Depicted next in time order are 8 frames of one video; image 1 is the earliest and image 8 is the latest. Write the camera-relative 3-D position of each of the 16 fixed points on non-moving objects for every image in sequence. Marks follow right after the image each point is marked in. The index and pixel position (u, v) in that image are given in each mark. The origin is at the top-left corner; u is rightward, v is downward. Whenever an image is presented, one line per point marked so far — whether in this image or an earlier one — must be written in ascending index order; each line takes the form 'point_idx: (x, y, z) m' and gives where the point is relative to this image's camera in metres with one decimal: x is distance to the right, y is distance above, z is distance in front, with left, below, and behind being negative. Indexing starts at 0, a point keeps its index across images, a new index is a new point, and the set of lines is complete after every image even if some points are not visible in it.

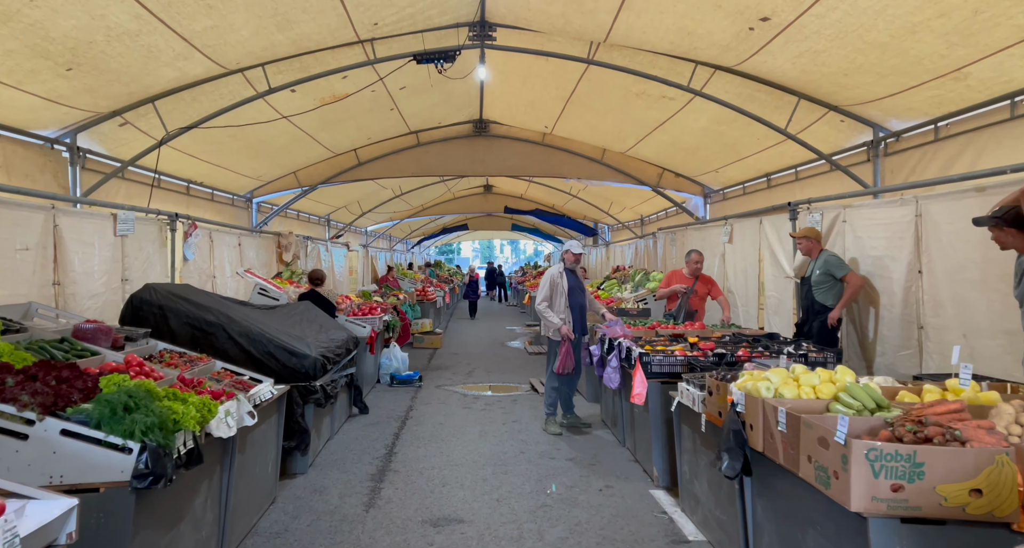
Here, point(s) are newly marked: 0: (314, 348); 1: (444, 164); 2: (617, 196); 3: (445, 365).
0: (-1.7, -0.6, +4.6) m
1: (-1.4, +2.3, +11.3) m
2: (+2.7, +2.0, +13.7) m
3: (-1.2, -1.6, +9.4) m
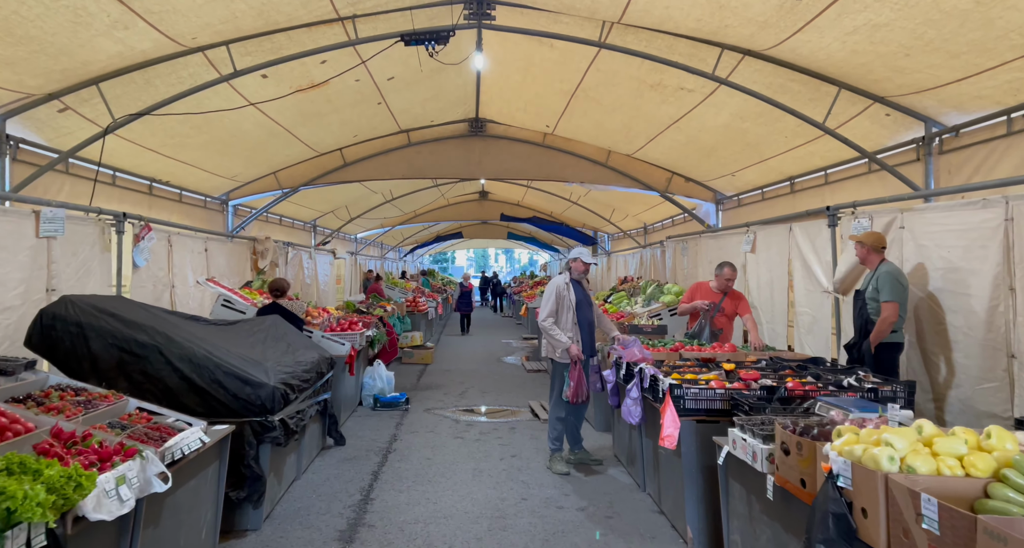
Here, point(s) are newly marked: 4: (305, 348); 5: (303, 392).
0: (-1.7, -0.7, +3.8) m
1: (-1.5, +2.1, +10.5) m
2: (+2.6, +1.7, +13.0) m
3: (-1.2, -1.8, +8.5) m
4: (-1.9, -0.7, +4.8) m
5: (-1.7, -0.9, +4.2) m
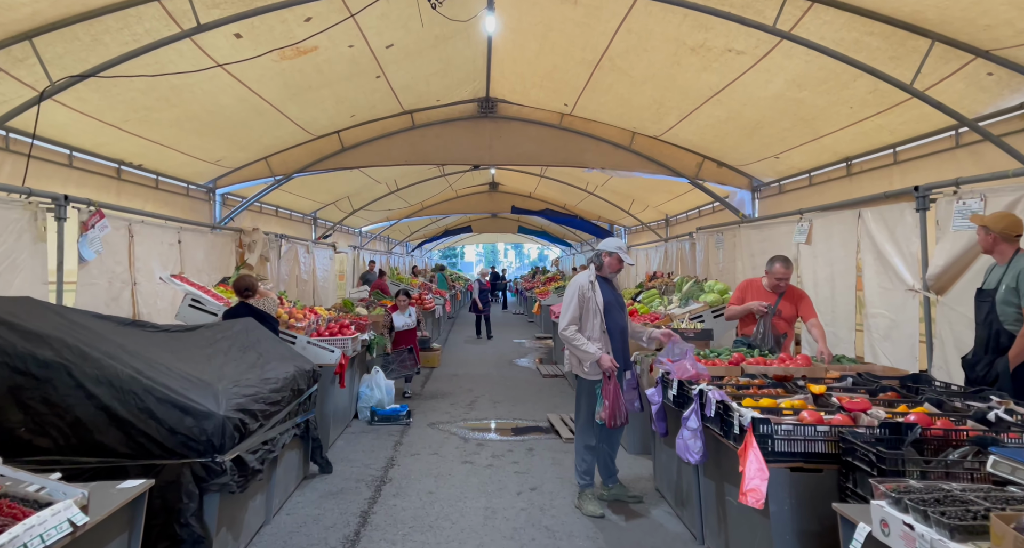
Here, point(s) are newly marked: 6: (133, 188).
0: (-1.6, -0.7, +2.9) m
1: (-1.2, +2.2, +9.6) m
2: (+2.9, +1.8, +12.0) m
3: (-1.0, -1.7, +7.7) m
4: (-1.7, -0.7, +4.0) m
5: (-1.5, -0.9, +3.3) m
6: (-4.8, +1.1, +6.8) m
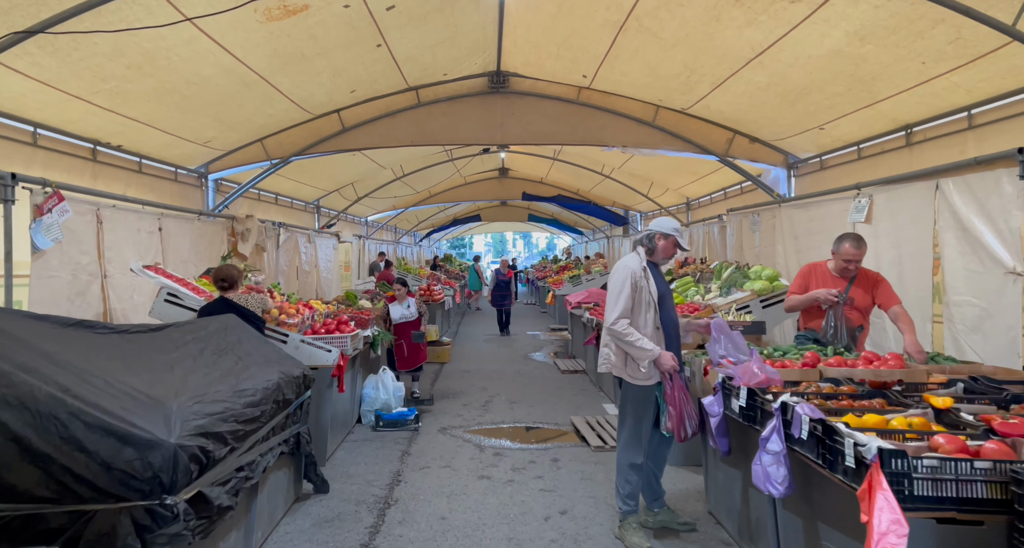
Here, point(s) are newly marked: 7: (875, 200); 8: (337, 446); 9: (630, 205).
0: (-1.4, -0.6, +2.3) m
1: (-1.0, +2.4, +8.9) m
2: (+3.2, +2.1, +11.2) m
3: (-0.8, -1.5, +7.1) m
4: (-1.5, -0.6, +3.4) m
5: (-1.4, -0.8, +2.7) m
6: (-4.6, +1.2, +6.1) m
7: (+3.5, +0.7, +5.1) m
8: (-1.6, -1.6, +4.9) m
9: (+3.6, +2.1, +16.3) m
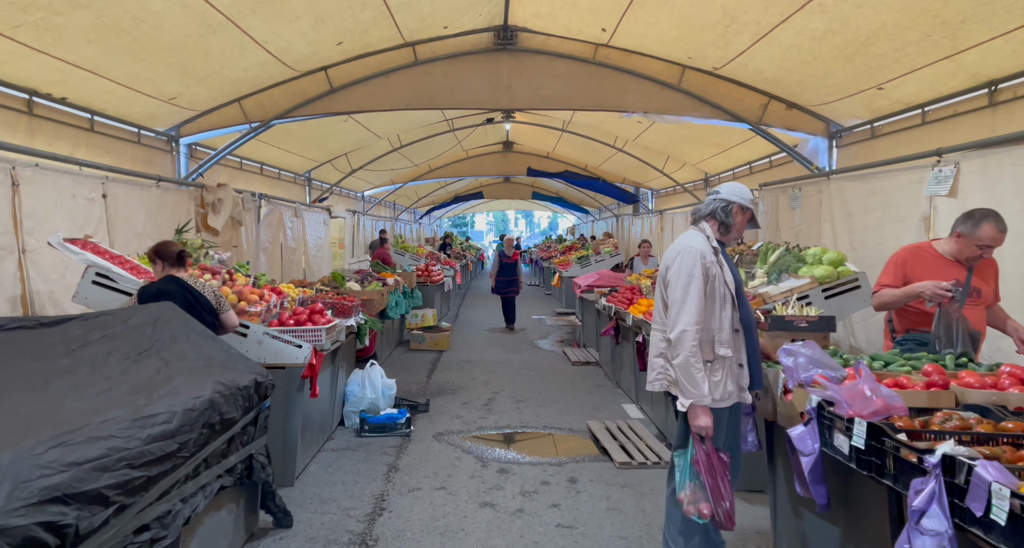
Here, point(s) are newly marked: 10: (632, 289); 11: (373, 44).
0: (-1.3, -0.6, +1.5) m
1: (-0.9, +2.7, +8.0) m
2: (+3.3, +2.5, +10.3) m
3: (-0.7, -1.3, +6.3) m
4: (-1.5, -0.5, +2.5) m
5: (-1.3, -0.8, +1.9) m
6: (-4.5, +1.4, +5.3) m
7: (+3.5, +0.8, +4.2) m
8: (-1.5, -1.4, +4.1) m
9: (+3.7, +2.7, +15.4) m
10: (+1.4, -0.2, +6.0) m
11: (-1.8, +3.0, +7.0) m
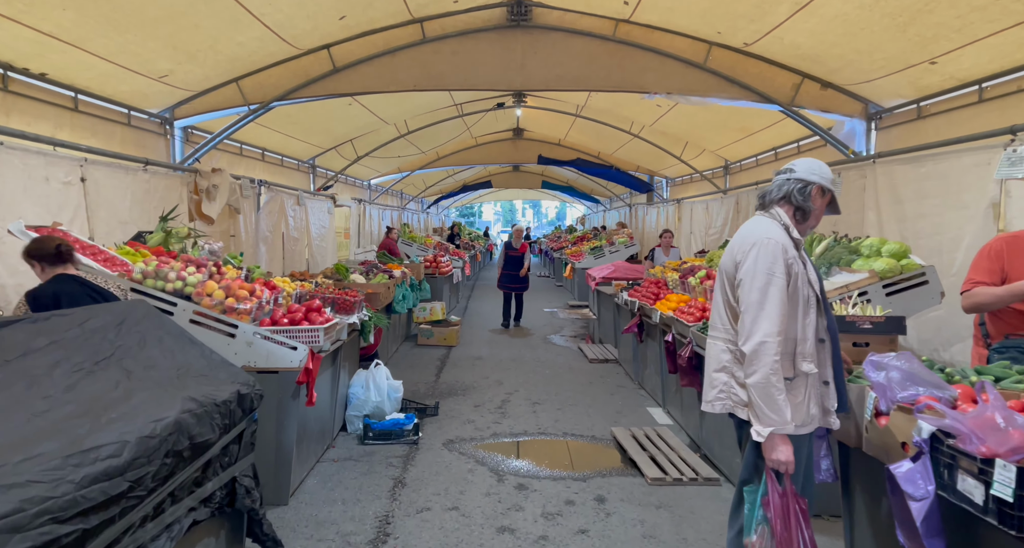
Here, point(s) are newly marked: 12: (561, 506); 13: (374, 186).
0: (-1.2, -0.5, +1.1) m
1: (-0.7, +2.8, +7.5) m
2: (+3.5, +2.6, +9.8) m
3: (-0.5, -1.2, +5.9) m
4: (-1.4, -0.5, +2.1) m
5: (-1.2, -0.7, +1.5) m
6: (-4.4, +1.5, +4.9) m
7: (+3.7, +0.9, +3.7) m
8: (-1.4, -1.4, +3.7) m
9: (+4.0, +2.9, +14.8) m
10: (+1.5, -0.1, +5.6) m
11: (-1.6, +3.1, +6.5) m
12: (+0.3, -1.4, +3.3) m
13: (-4.3, +2.7, +16.6) m
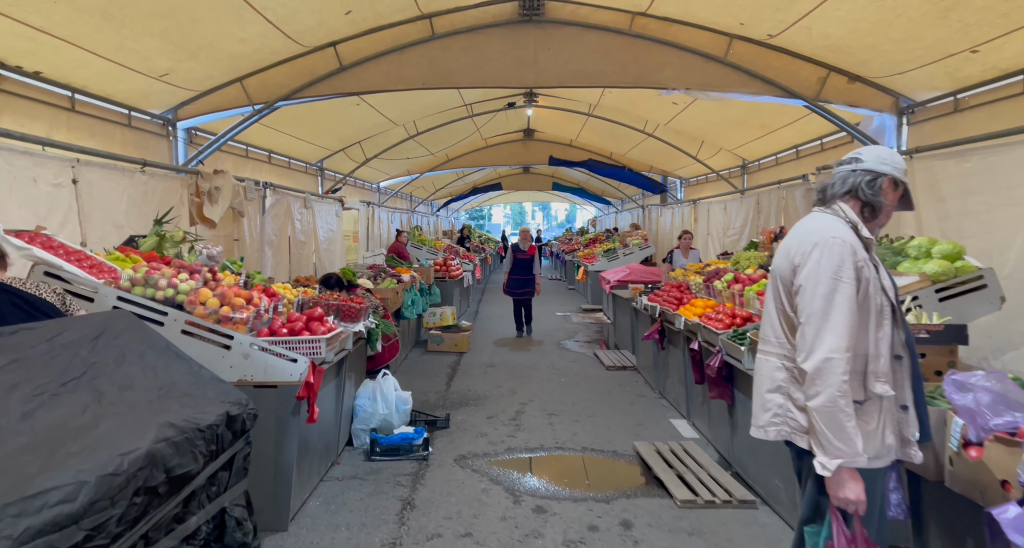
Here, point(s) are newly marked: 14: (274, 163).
0: (-1.2, -0.6, +0.8) m
1: (-0.5, +2.8, +7.3) m
2: (+3.7, +2.6, +9.4) m
3: (-0.4, -1.3, +5.6) m
4: (-1.3, -0.5, +1.9) m
5: (-1.1, -0.8, +1.2) m
6: (-4.3, +1.5, +4.7) m
7: (+3.8, +0.8, +3.3) m
8: (-1.3, -1.4, +3.4) m
9: (+4.3, +2.8, +14.5) m
10: (+1.7, -0.1, +5.3) m
11: (-1.5, +3.1, +6.3) m
12: (+0.4, -1.5, +3.0) m
13: (-4.0, +2.6, +16.4) m
14: (-4.1, +1.9, +9.3) m
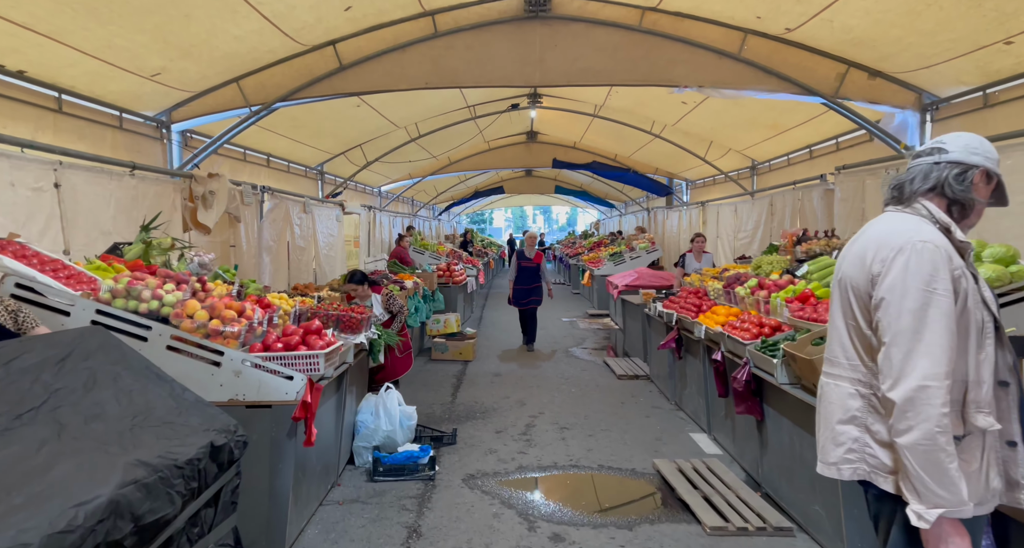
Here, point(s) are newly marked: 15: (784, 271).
0: (-1.1, -0.6, +0.6) m
1: (-0.5, +2.7, +7.0) m
2: (+3.8, +2.5, +9.2) m
3: (-0.3, -1.3, +5.3) m
4: (-1.2, -0.5, +1.6) m
5: (-1.0, -0.8, +1.0) m
6: (-4.2, +1.4, +4.4) m
7: (+3.9, +0.8, +3.1) m
8: (-1.2, -1.4, +3.2) m
9: (+4.4, +2.7, +14.3) m
10: (+1.7, -0.2, +5.0) m
11: (-1.4, +3.0, +6.1) m
12: (+0.5, -1.5, +2.7) m
13: (-3.9, +2.5, +16.2) m
14: (-4.1, +1.8, +9.0) m
15: (+2.2, 0.0, +4.3) m
